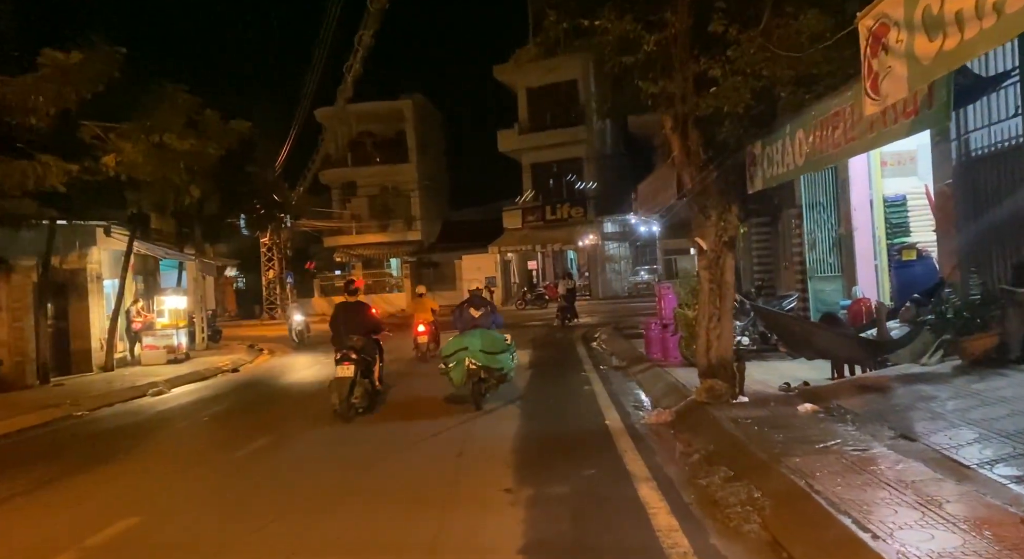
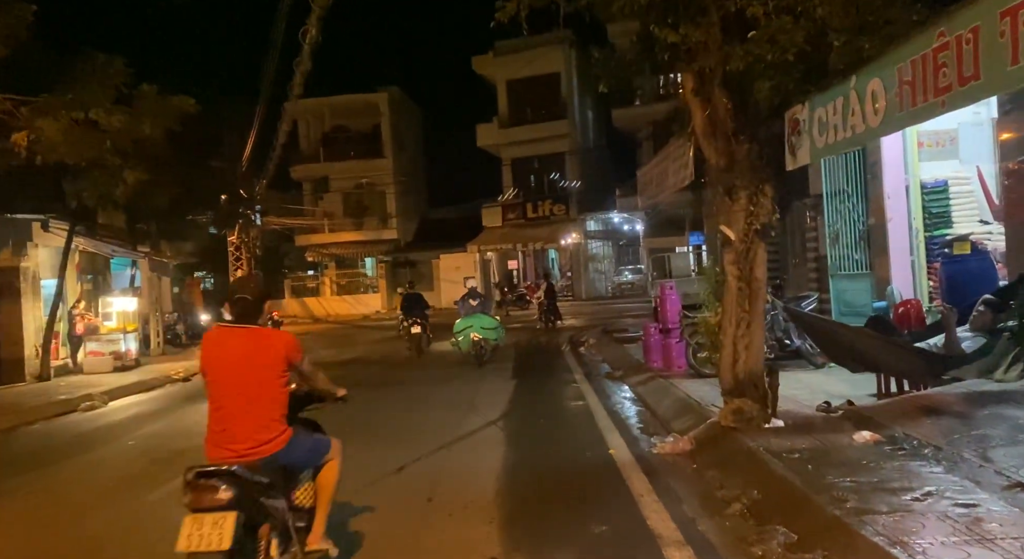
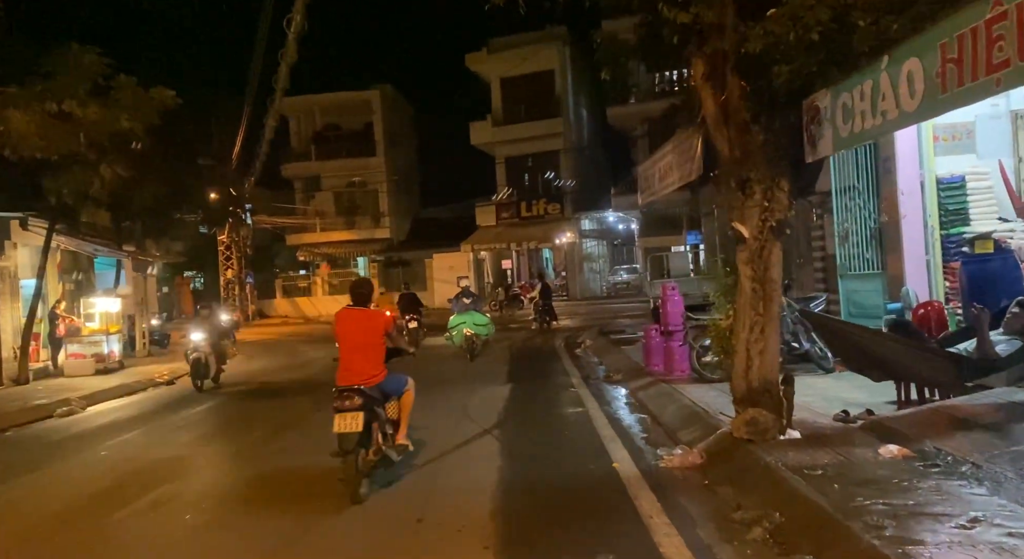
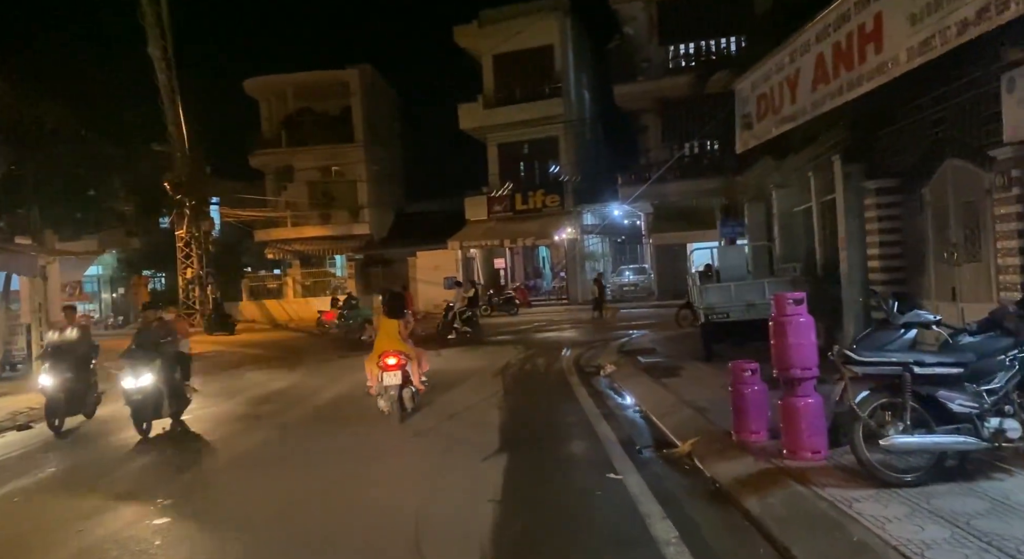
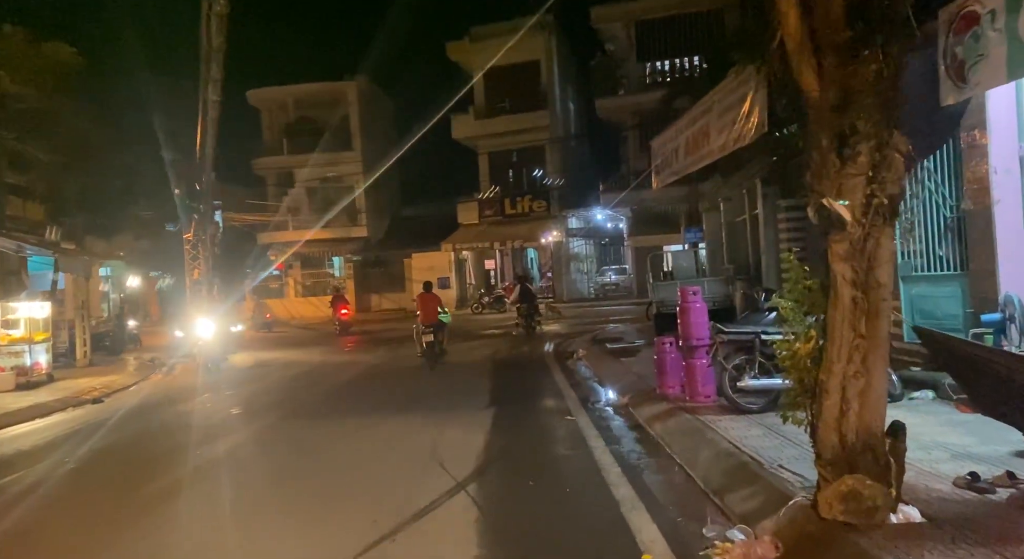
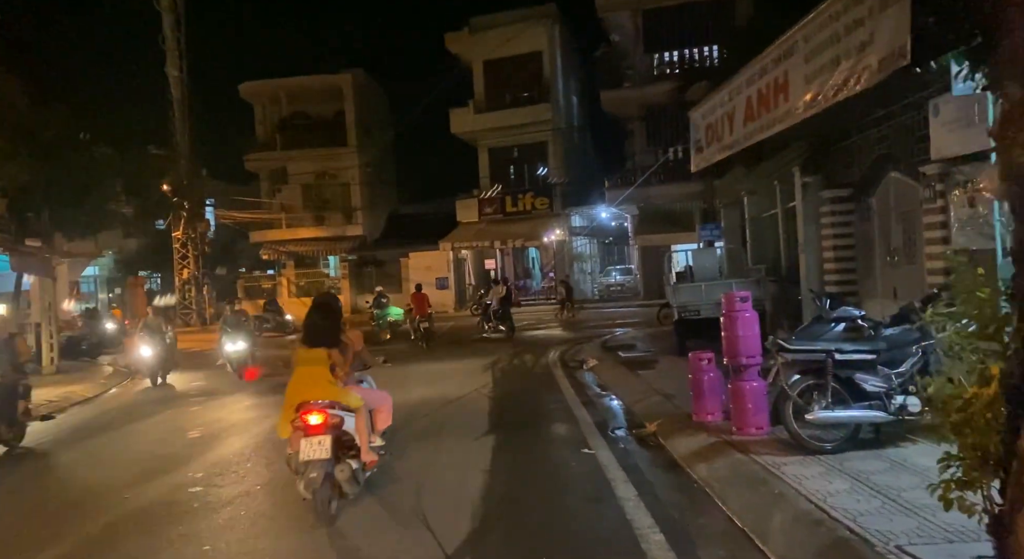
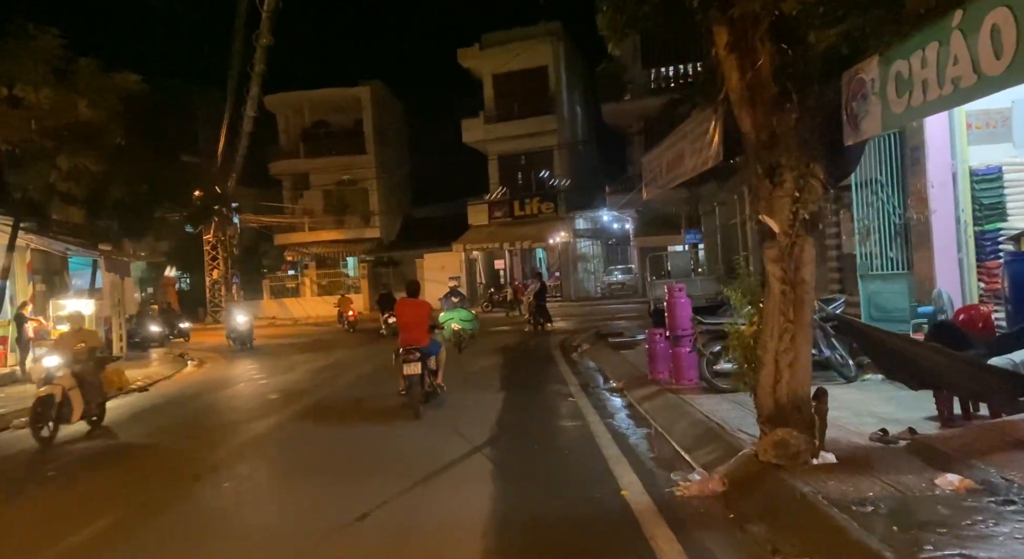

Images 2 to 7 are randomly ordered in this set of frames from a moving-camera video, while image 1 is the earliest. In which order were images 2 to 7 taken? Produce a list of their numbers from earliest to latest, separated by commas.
2, 3, 7, 5, 6, 4
